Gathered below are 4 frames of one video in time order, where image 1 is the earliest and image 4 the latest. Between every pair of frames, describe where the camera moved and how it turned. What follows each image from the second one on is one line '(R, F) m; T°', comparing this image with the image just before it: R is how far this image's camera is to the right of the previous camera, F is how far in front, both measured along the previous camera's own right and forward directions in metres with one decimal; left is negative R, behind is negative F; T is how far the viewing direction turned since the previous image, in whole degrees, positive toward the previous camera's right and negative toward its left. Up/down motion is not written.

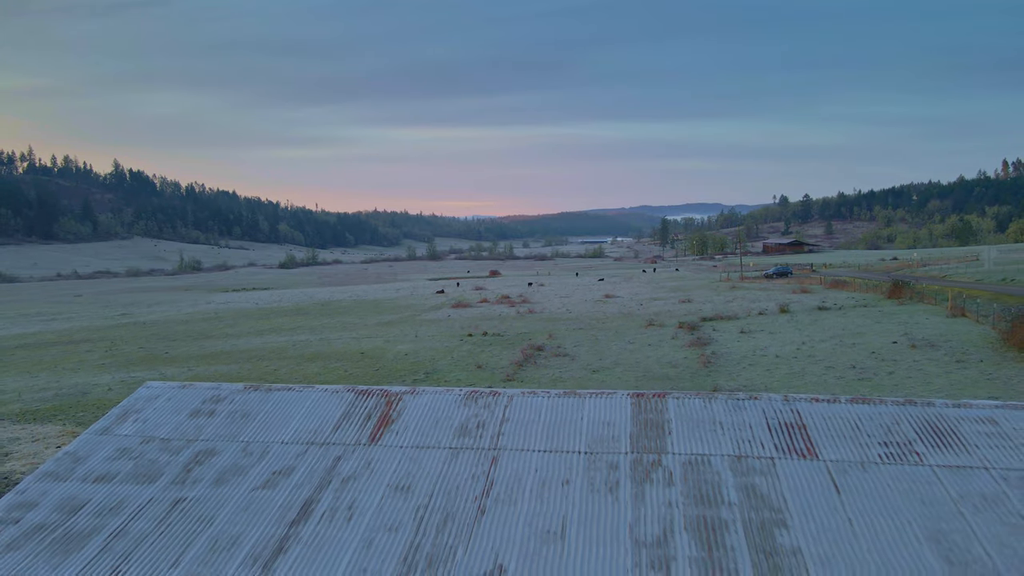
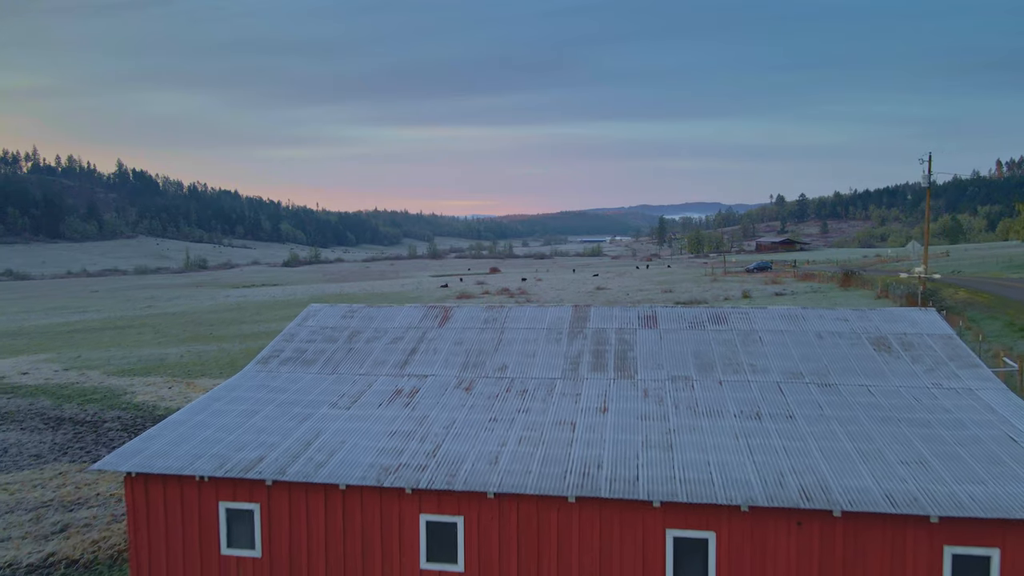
(0.0, -7.5) m; 0°
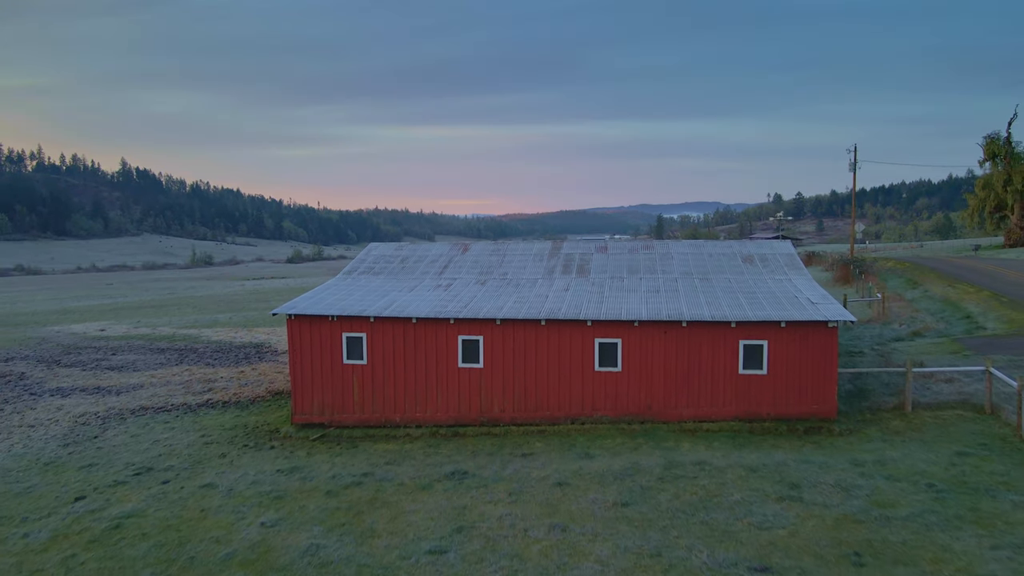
(0.0, -7.3) m; 0°
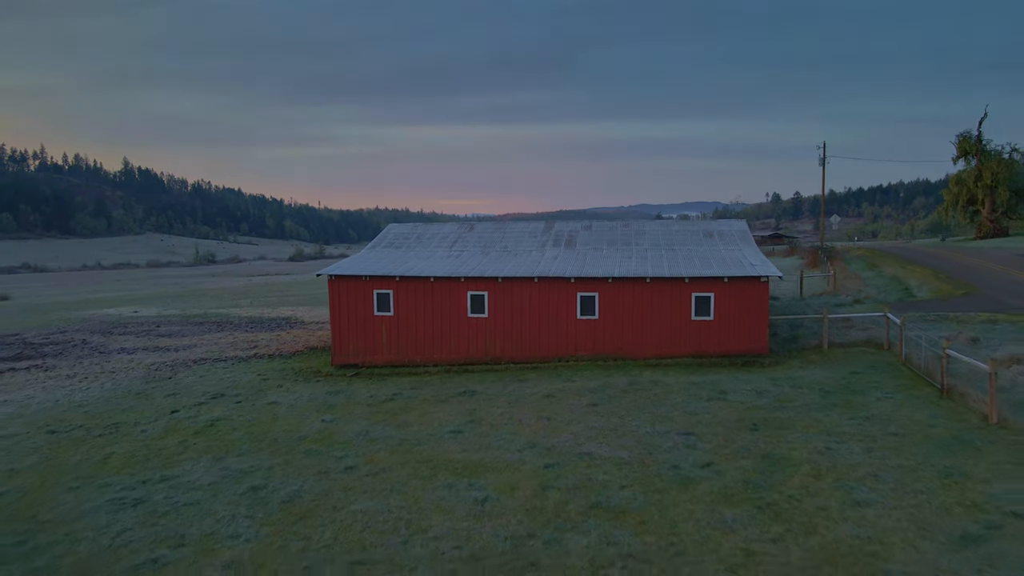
(0.0, -4.0) m; 0°
